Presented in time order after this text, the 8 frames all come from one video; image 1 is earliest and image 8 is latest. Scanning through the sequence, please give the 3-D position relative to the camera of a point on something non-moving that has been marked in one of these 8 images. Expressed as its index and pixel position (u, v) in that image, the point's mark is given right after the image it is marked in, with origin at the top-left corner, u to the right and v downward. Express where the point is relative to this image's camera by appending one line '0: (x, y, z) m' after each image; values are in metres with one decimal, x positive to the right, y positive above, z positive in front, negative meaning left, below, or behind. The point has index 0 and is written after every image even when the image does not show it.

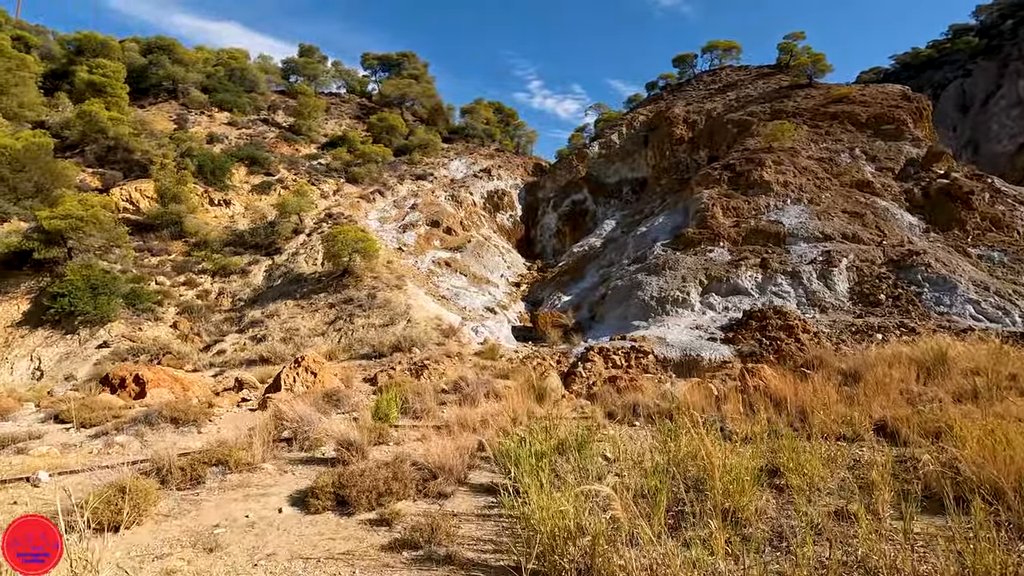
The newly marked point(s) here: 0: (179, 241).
0: (-12.4, +1.8, +19.9) m
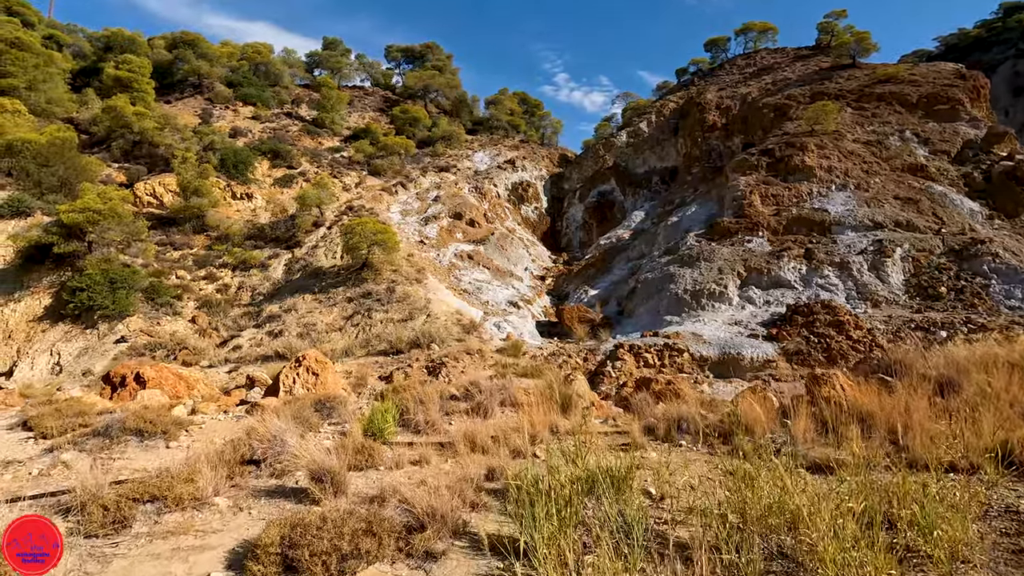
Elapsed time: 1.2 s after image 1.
0: (-11.5, +2.0, +19.8) m
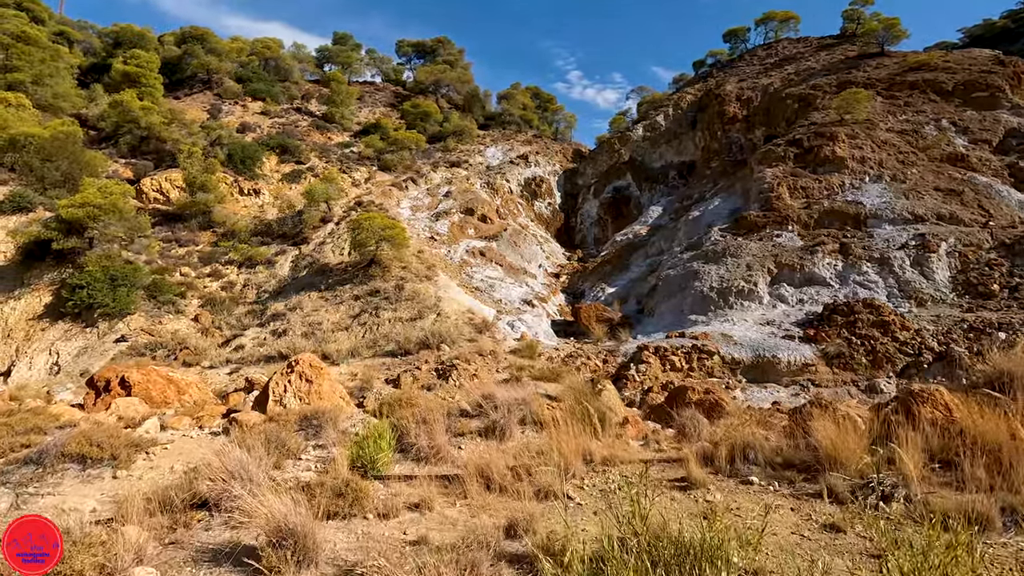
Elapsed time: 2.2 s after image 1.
0: (-11.0, +2.1, +19.3) m
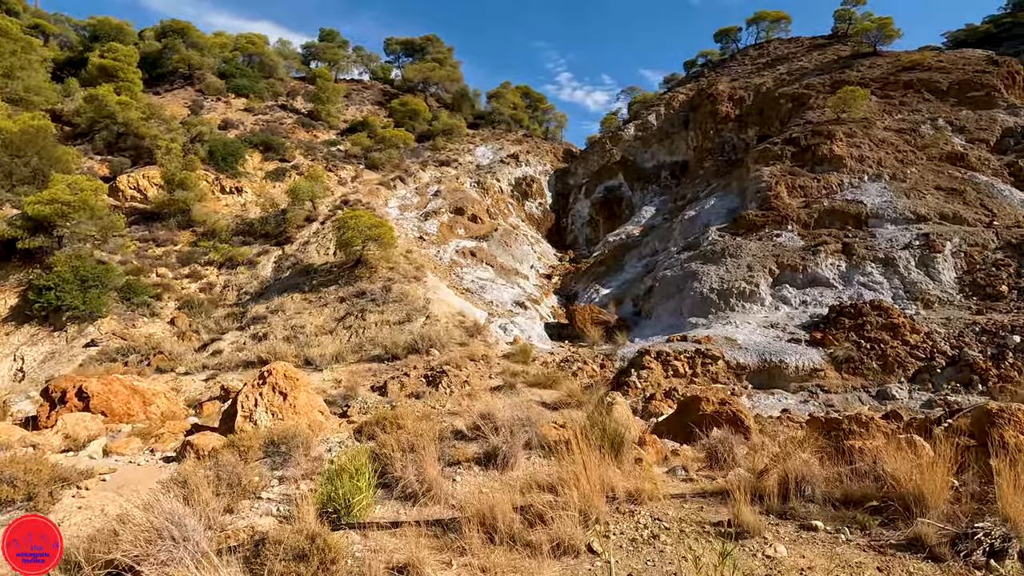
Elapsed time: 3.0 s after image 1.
0: (-11.3, +2.0, +18.6) m
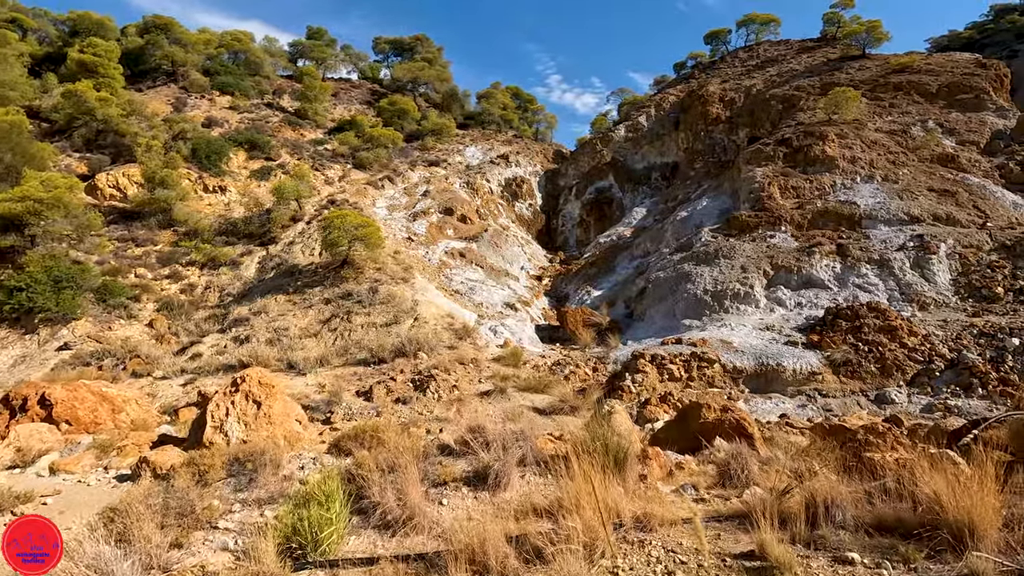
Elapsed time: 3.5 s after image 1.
0: (-11.6, +2.0, +18.1) m
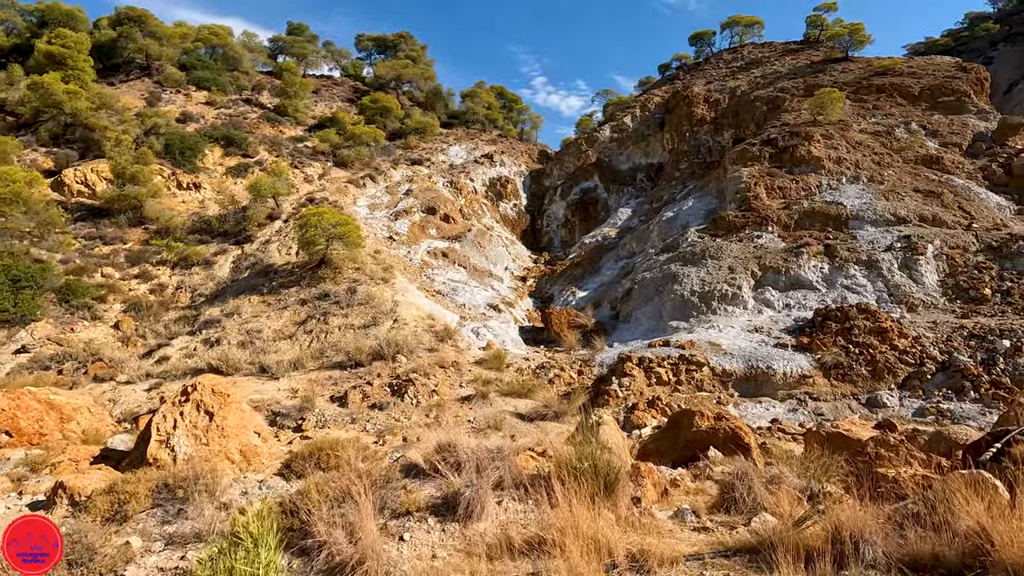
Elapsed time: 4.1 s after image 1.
0: (-12.2, +2.0, +17.4) m
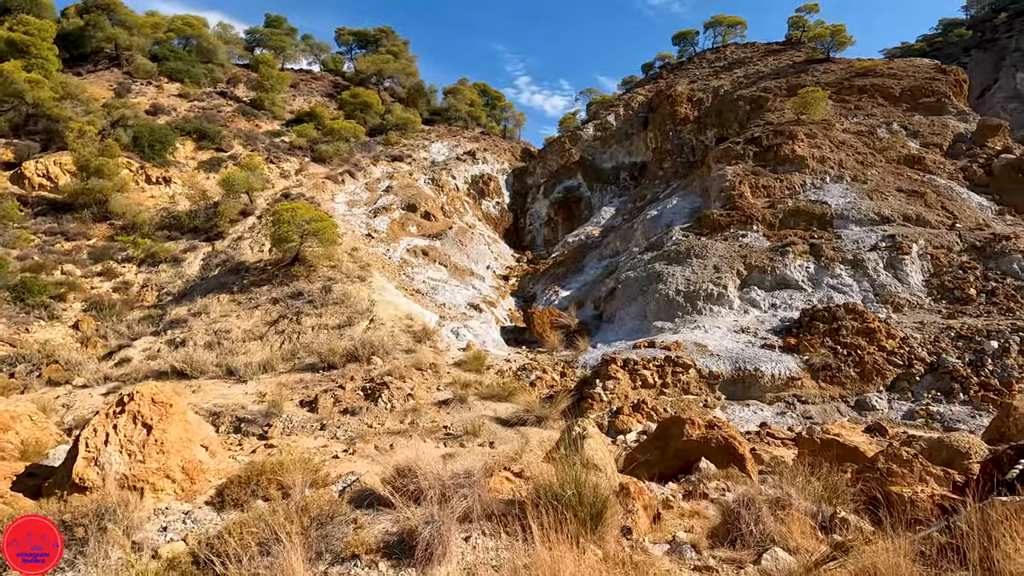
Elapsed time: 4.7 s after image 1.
0: (-12.7, +2.0, +16.6) m
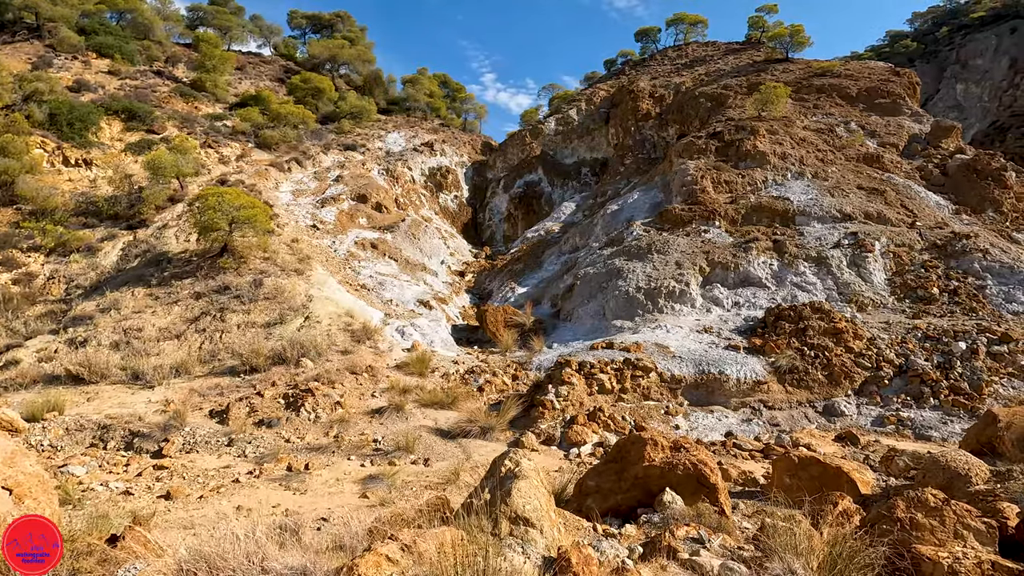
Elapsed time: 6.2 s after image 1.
0: (-14.0, +2.2, +14.9) m
